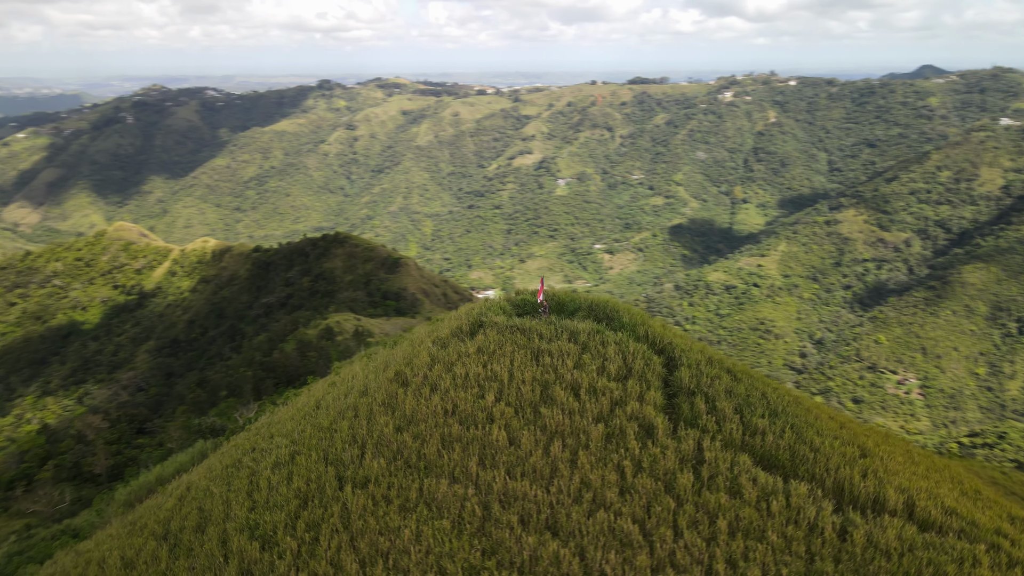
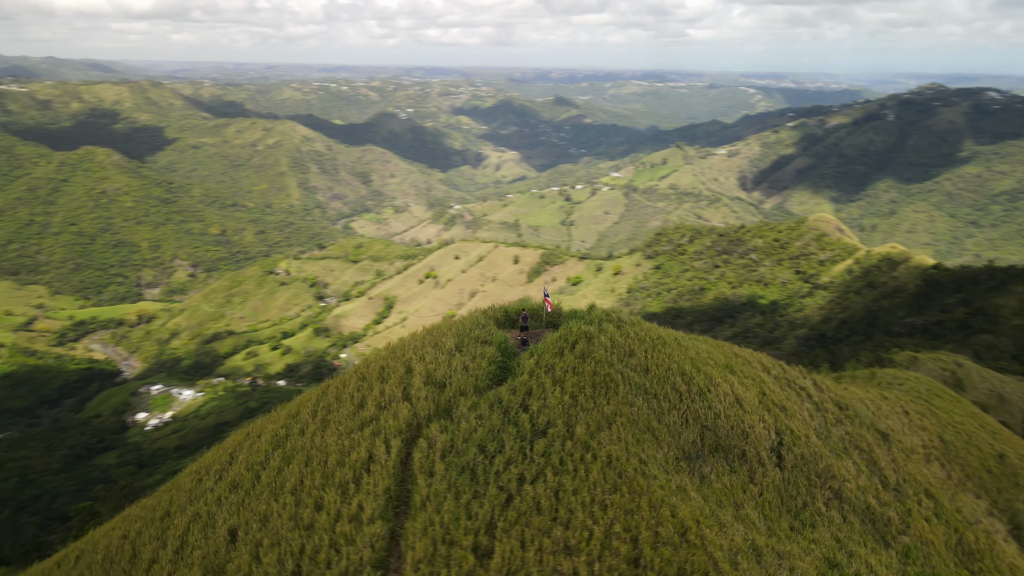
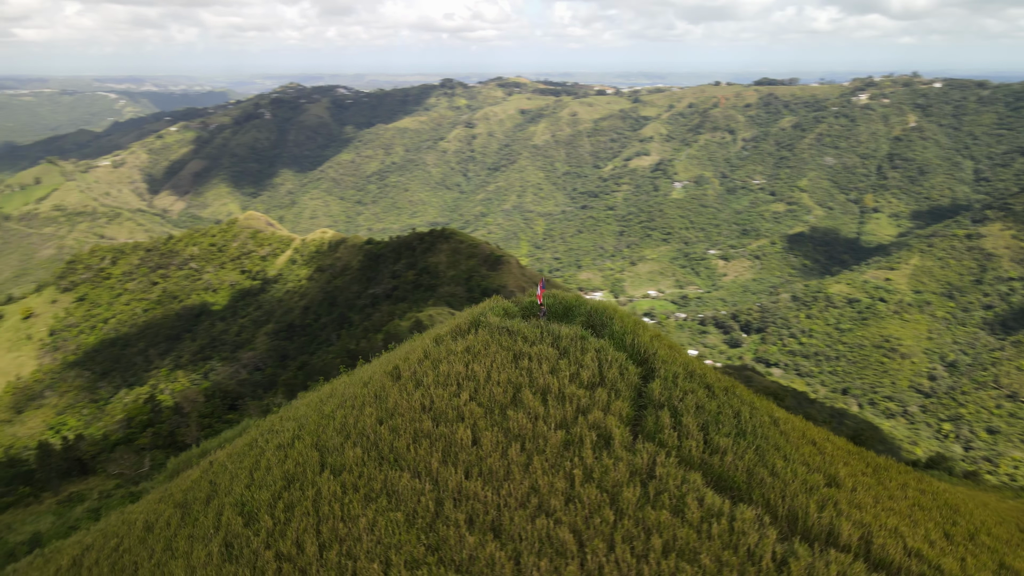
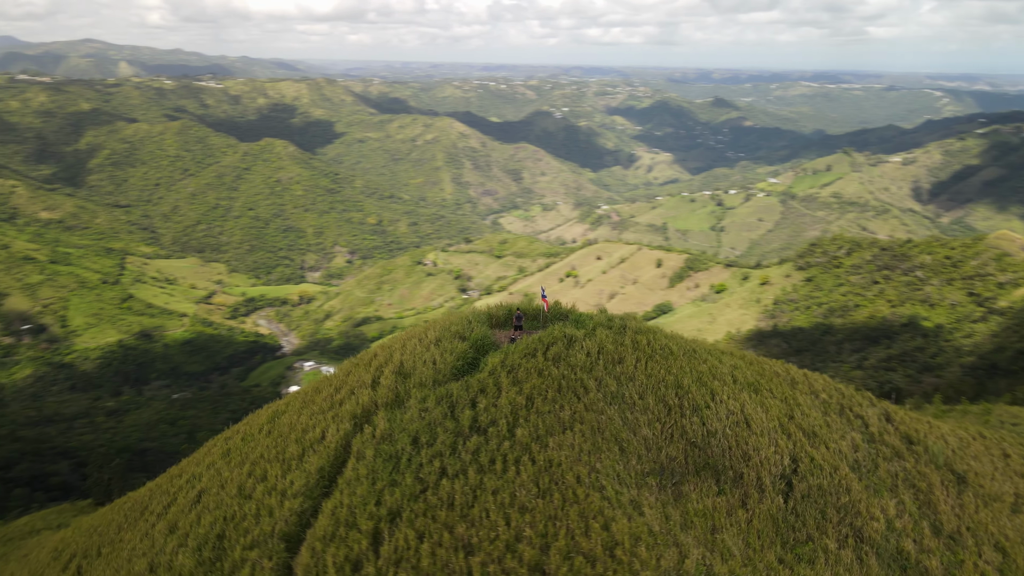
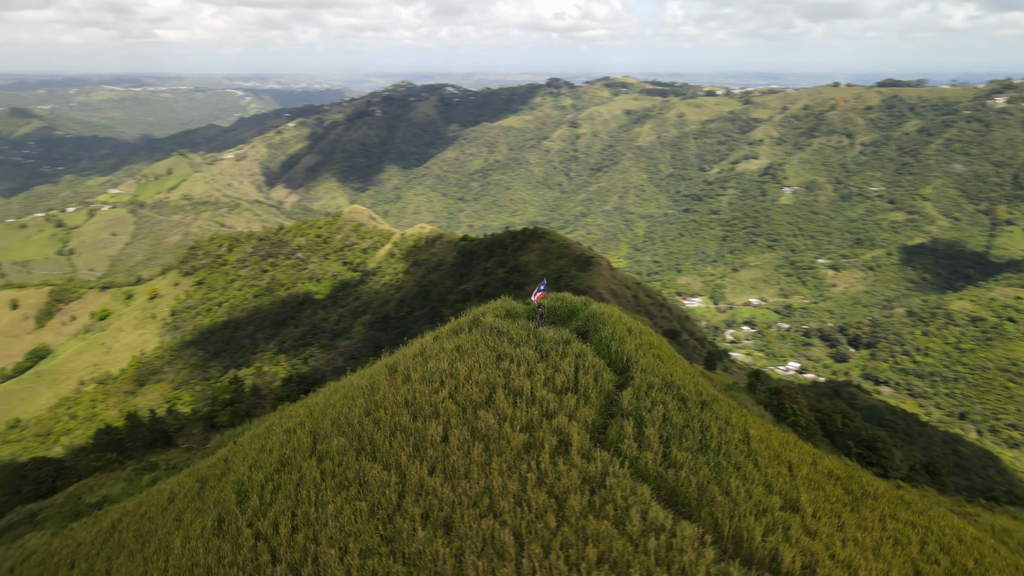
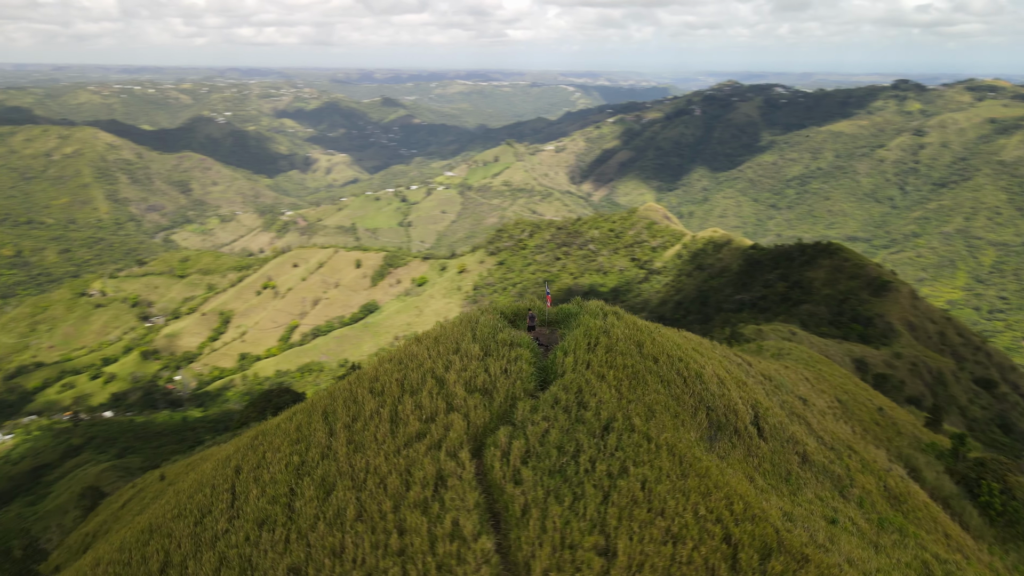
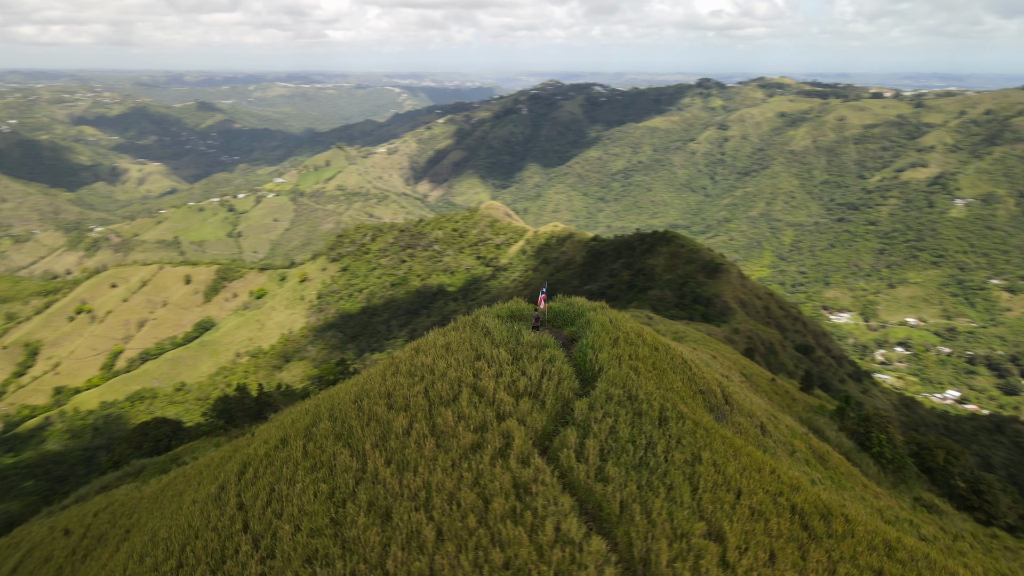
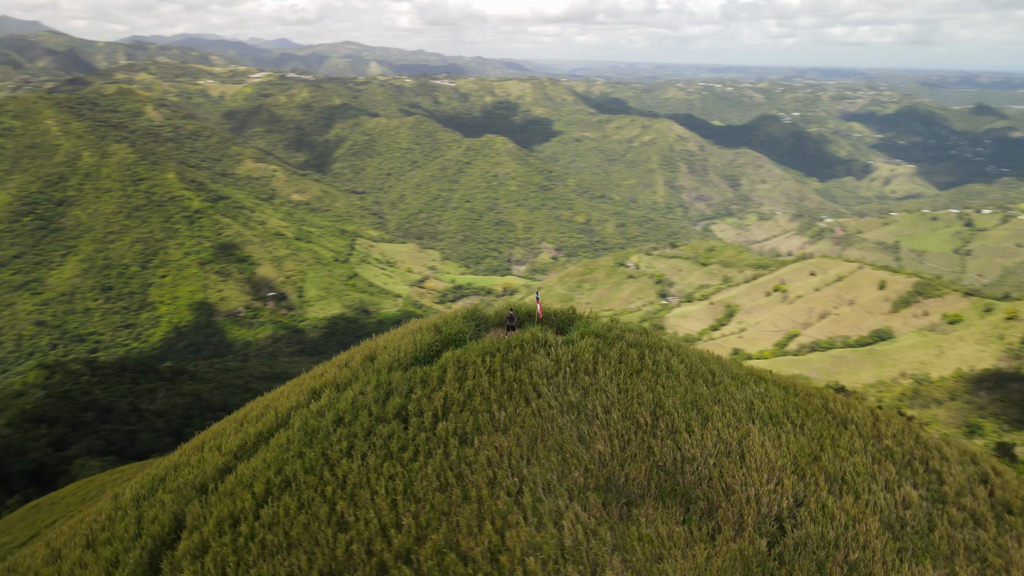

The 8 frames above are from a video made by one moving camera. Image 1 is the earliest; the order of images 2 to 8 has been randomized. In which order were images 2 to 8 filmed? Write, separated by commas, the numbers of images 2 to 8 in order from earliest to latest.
3, 5, 7, 6, 2, 4, 8
